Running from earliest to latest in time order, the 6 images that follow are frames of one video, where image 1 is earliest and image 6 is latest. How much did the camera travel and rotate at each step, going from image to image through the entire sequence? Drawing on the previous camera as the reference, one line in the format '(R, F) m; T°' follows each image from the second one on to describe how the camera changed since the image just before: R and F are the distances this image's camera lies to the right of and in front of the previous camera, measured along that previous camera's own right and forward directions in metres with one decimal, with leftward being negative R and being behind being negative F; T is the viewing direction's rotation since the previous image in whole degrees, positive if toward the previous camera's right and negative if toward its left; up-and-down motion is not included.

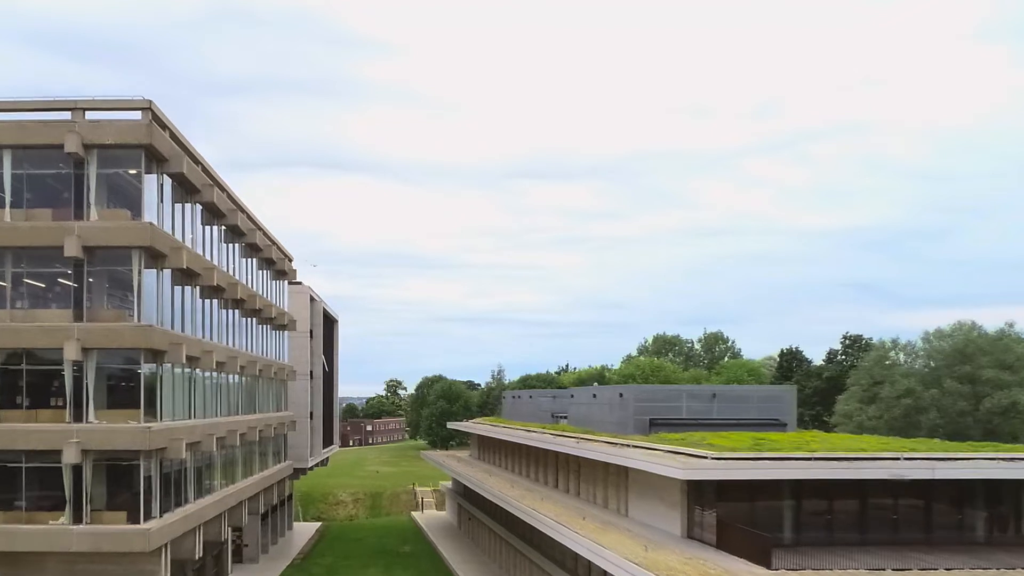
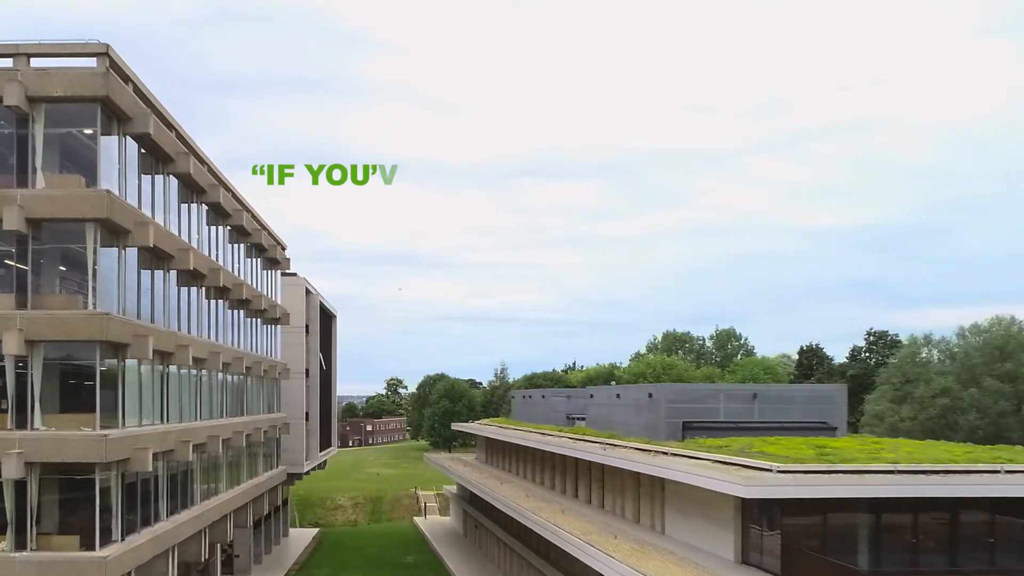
(-0.7, +3.5) m; 0°
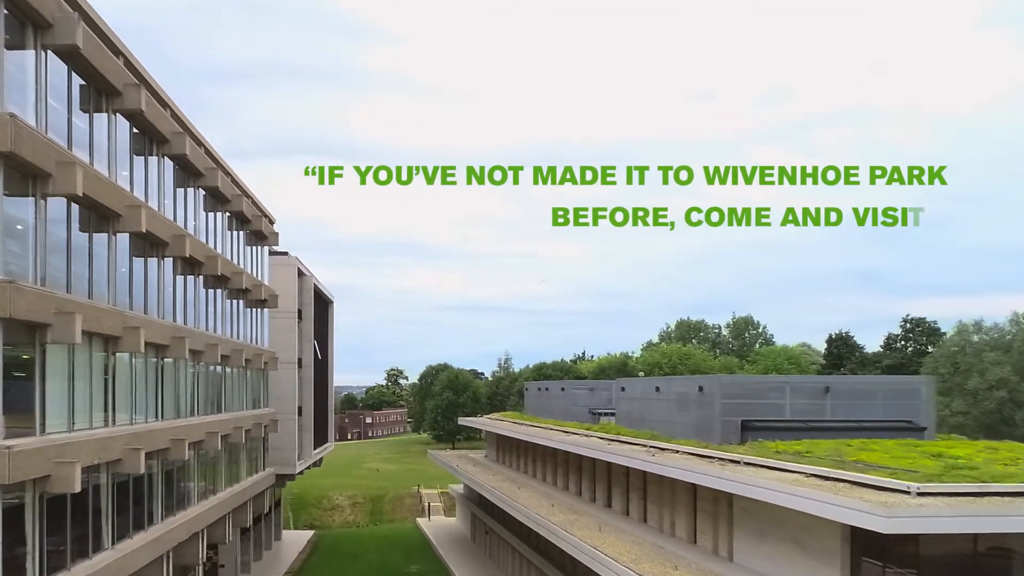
(-0.9, +4.8) m; 0°
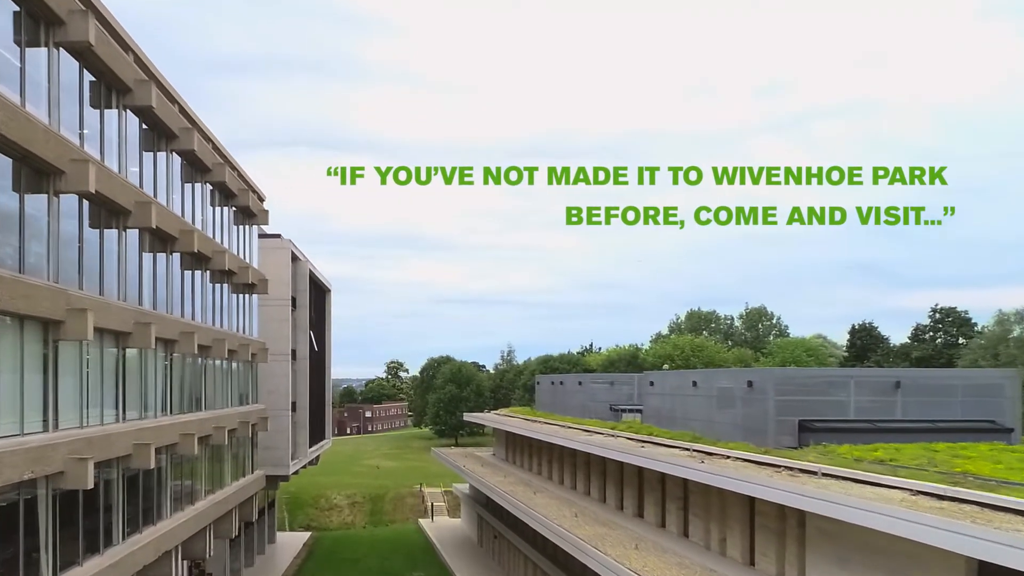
(-0.7, +3.4) m; 0°
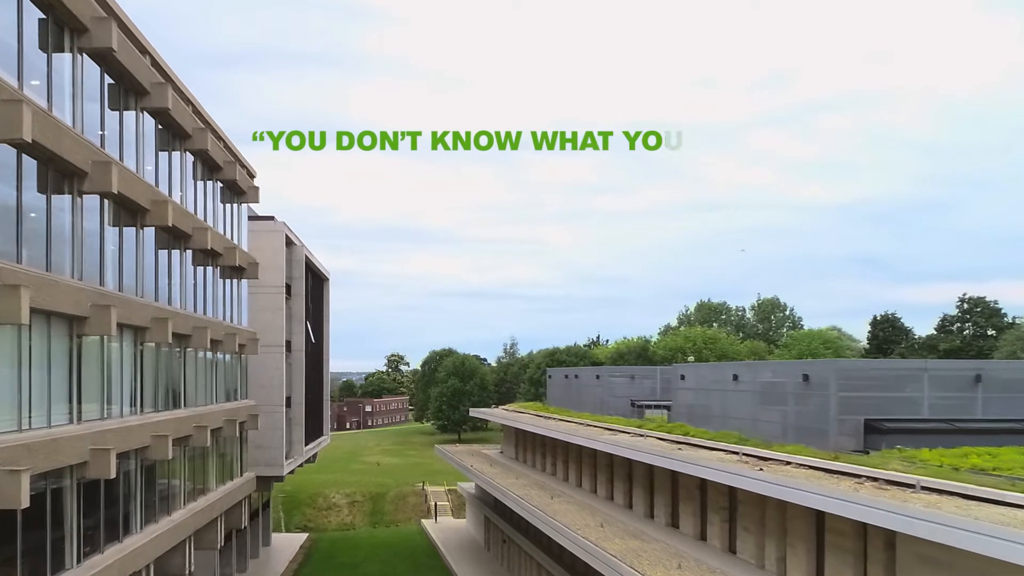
(-0.6, +2.9) m; 0°
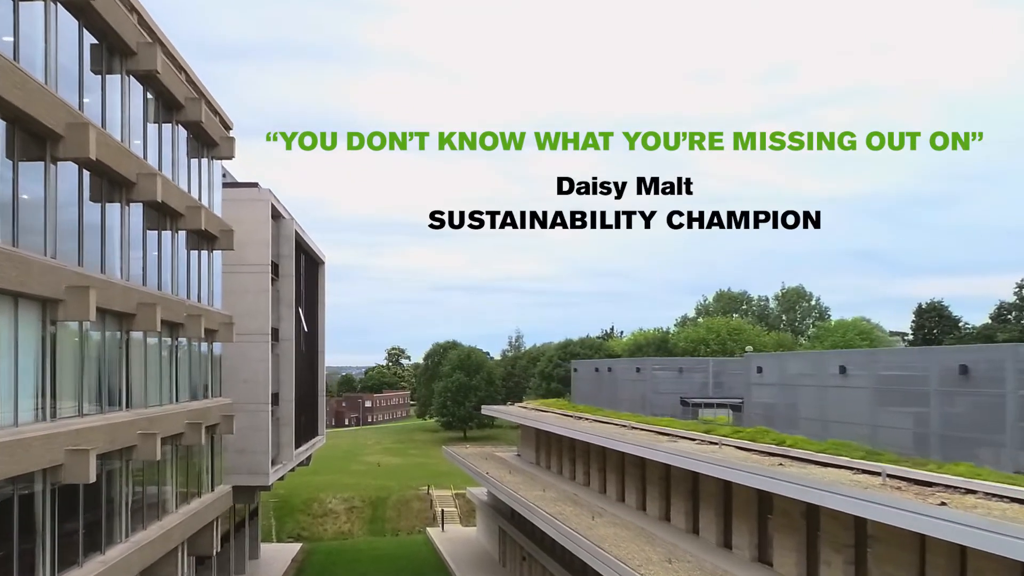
(-1.0, +5.2) m; 0°
